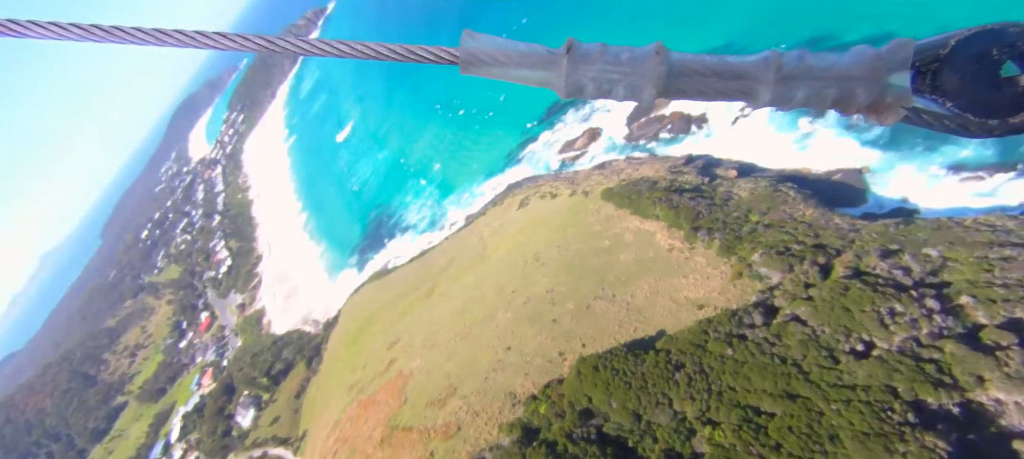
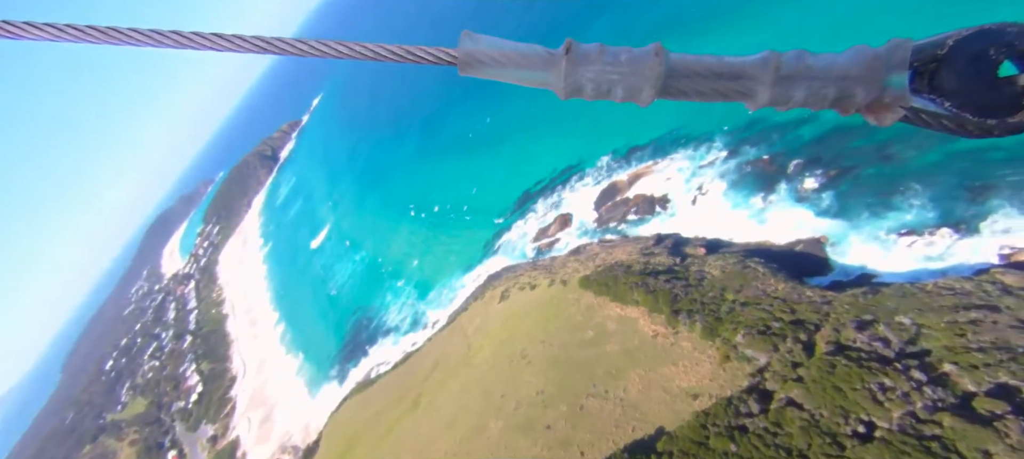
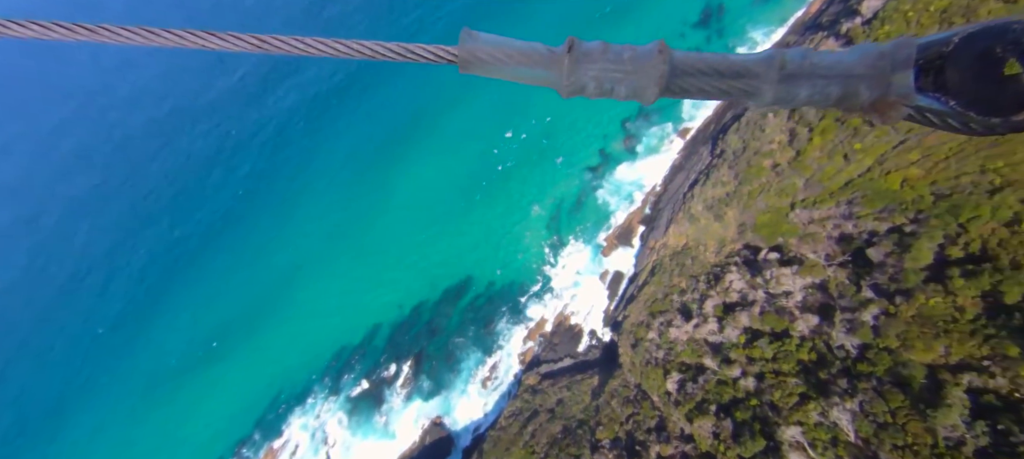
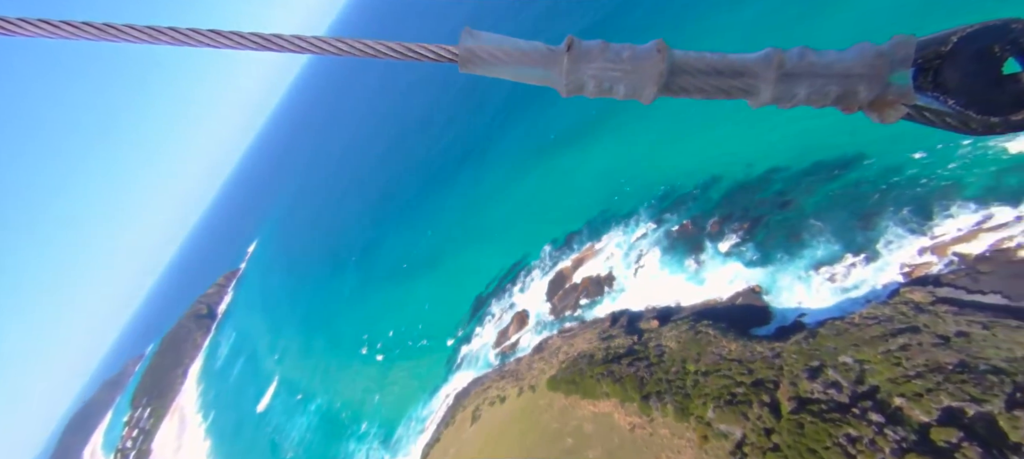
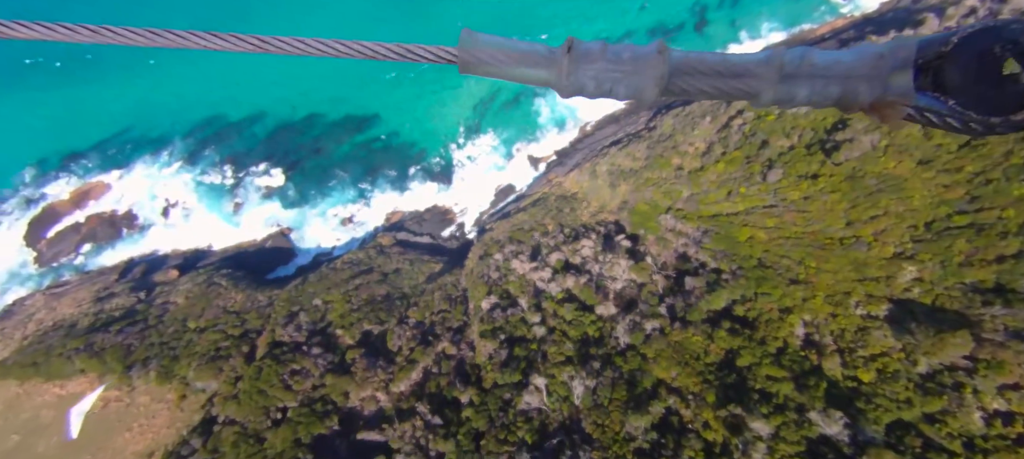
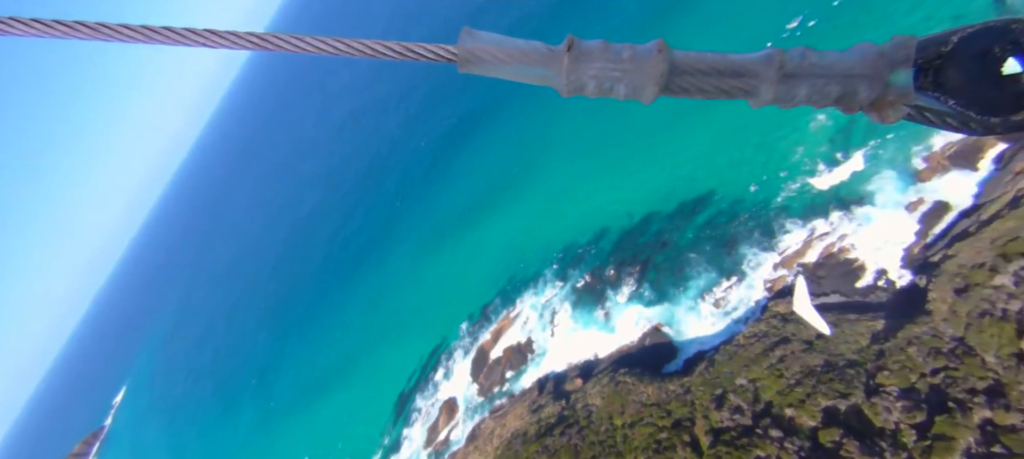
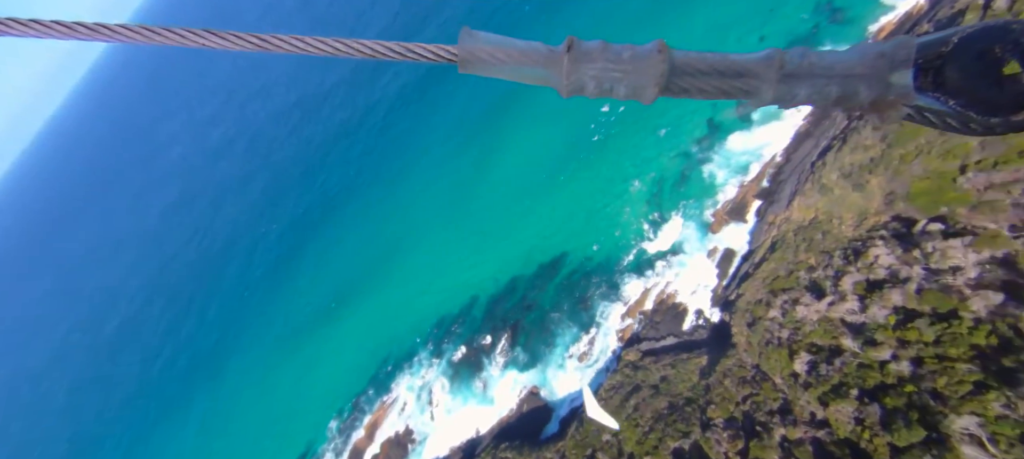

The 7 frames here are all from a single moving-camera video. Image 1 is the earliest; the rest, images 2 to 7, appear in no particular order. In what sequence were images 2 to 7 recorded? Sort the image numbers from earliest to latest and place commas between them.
2, 4, 6, 7, 3, 5
